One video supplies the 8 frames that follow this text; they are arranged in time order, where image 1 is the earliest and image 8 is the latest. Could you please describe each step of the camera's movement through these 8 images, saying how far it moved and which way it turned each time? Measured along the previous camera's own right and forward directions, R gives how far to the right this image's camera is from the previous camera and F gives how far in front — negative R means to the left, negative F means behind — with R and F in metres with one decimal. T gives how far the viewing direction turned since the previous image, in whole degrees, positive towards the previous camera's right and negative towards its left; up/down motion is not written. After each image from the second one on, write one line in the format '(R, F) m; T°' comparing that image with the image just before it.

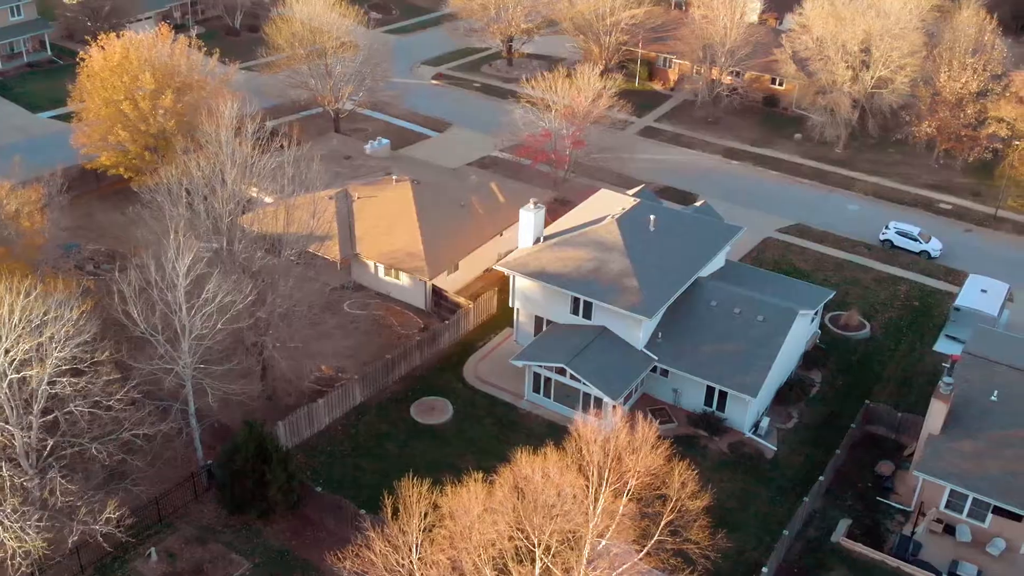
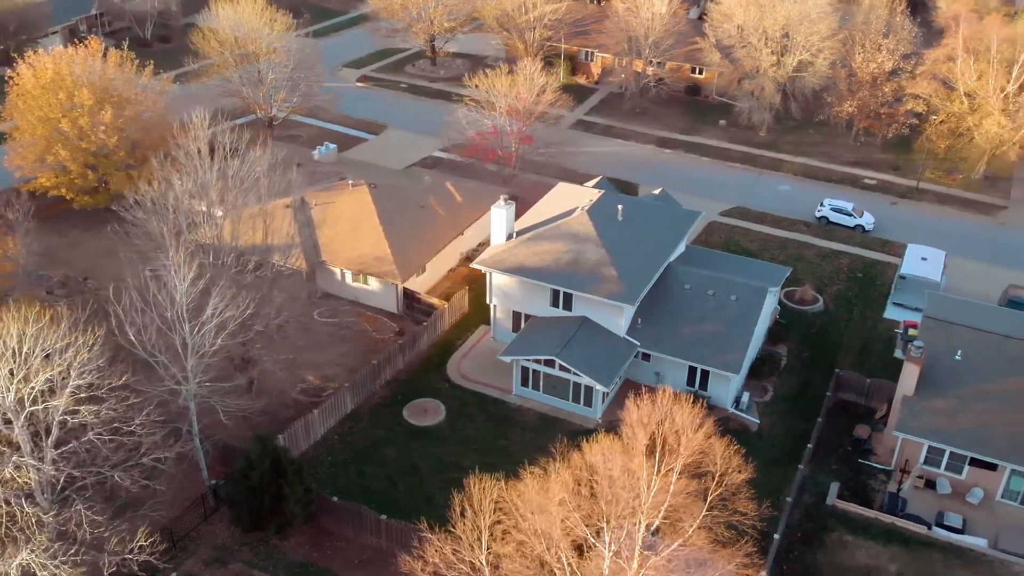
(-3.0, -0.2) m; +6°
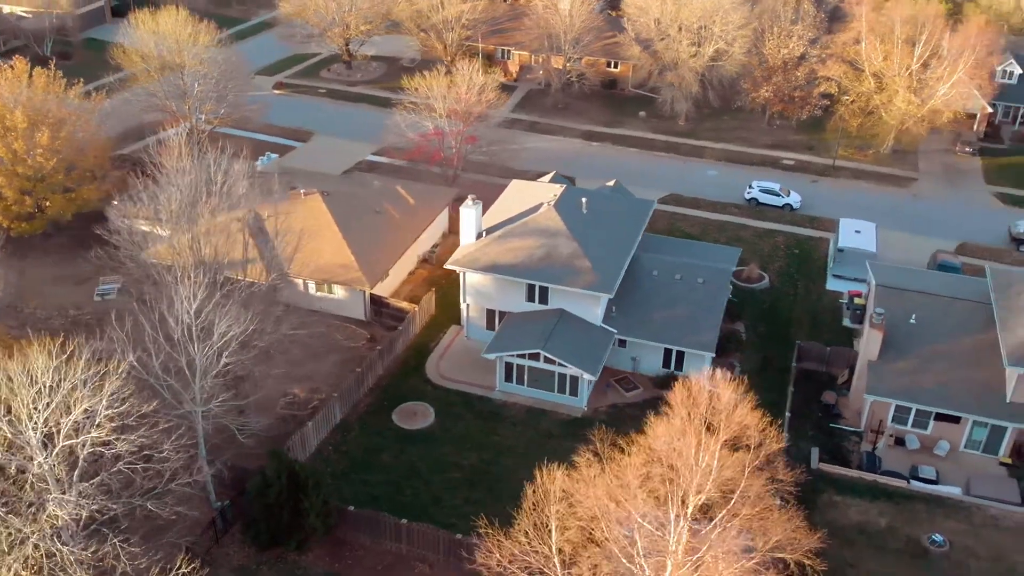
(-3.2, -0.3) m; +7°
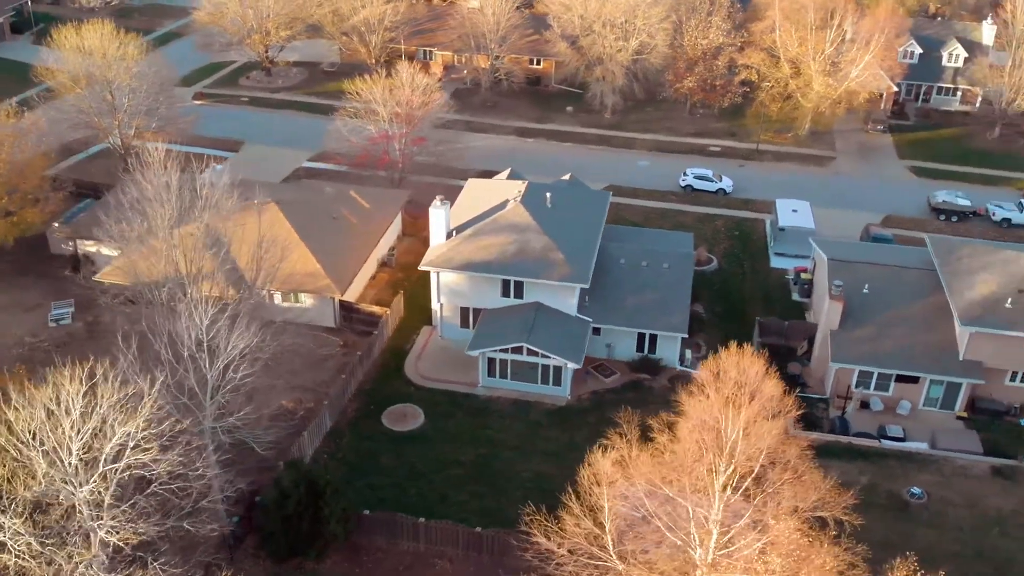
(-2.9, -0.4) m; +6°
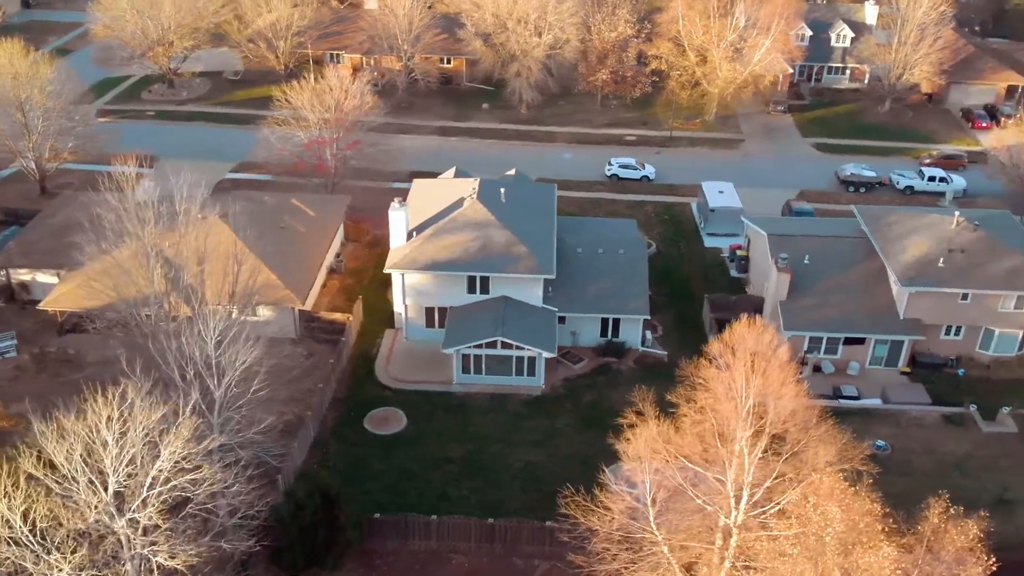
(-3.2, -0.3) m; +7°
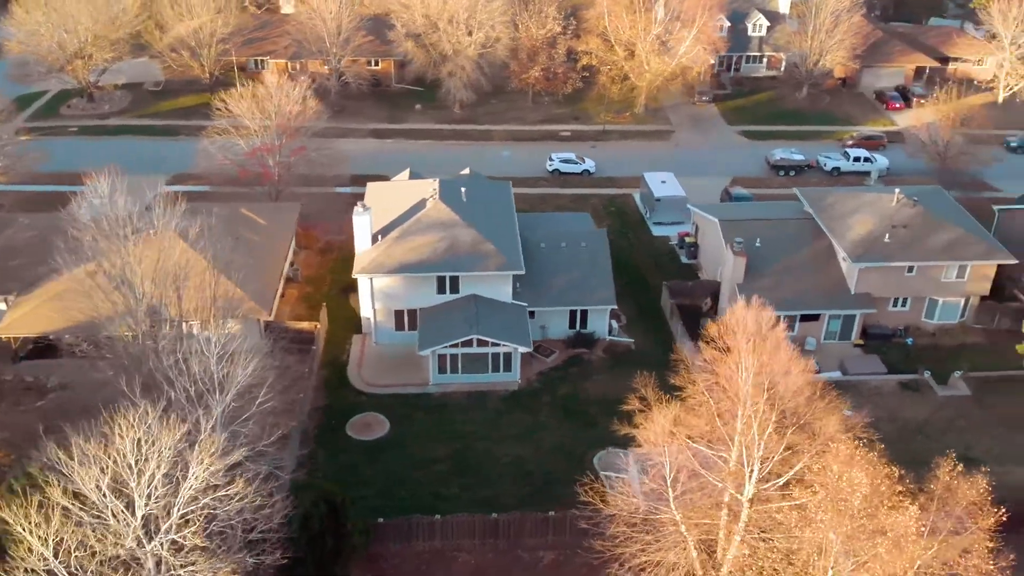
(-2.3, -0.2) m; +6°
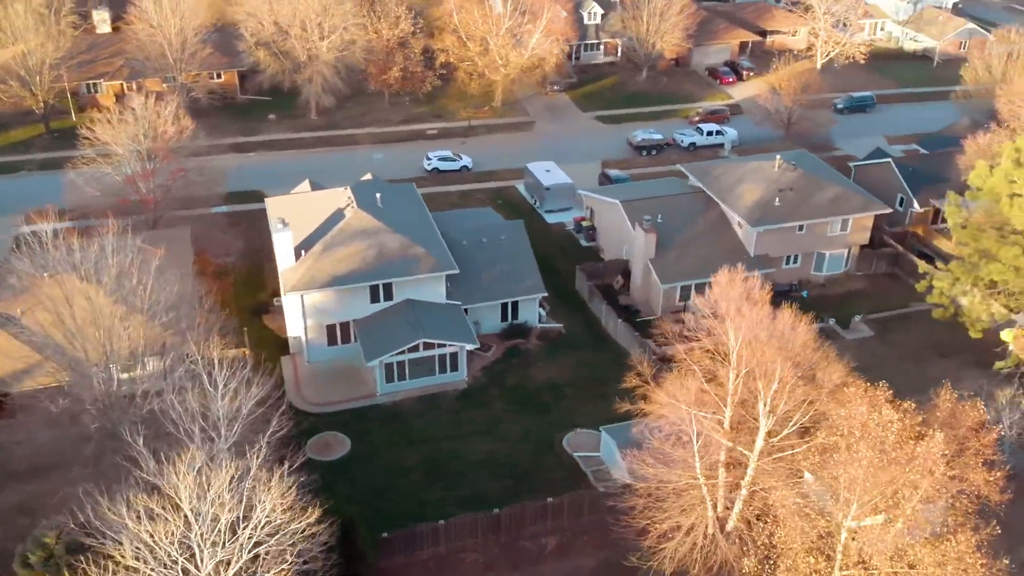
(-4.6, +0.2) m; +11°
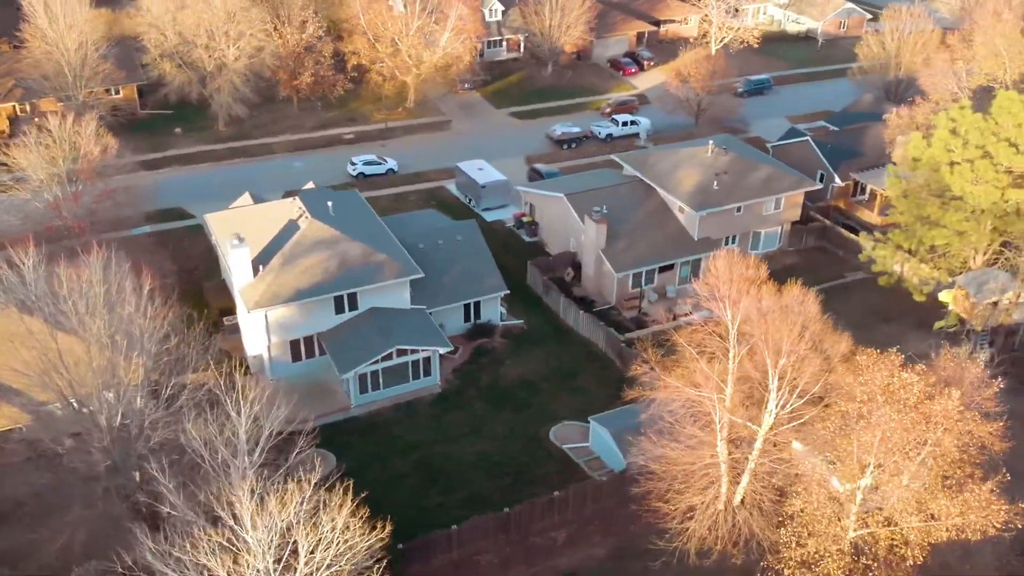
(-3.2, +0.2) m; +7°
